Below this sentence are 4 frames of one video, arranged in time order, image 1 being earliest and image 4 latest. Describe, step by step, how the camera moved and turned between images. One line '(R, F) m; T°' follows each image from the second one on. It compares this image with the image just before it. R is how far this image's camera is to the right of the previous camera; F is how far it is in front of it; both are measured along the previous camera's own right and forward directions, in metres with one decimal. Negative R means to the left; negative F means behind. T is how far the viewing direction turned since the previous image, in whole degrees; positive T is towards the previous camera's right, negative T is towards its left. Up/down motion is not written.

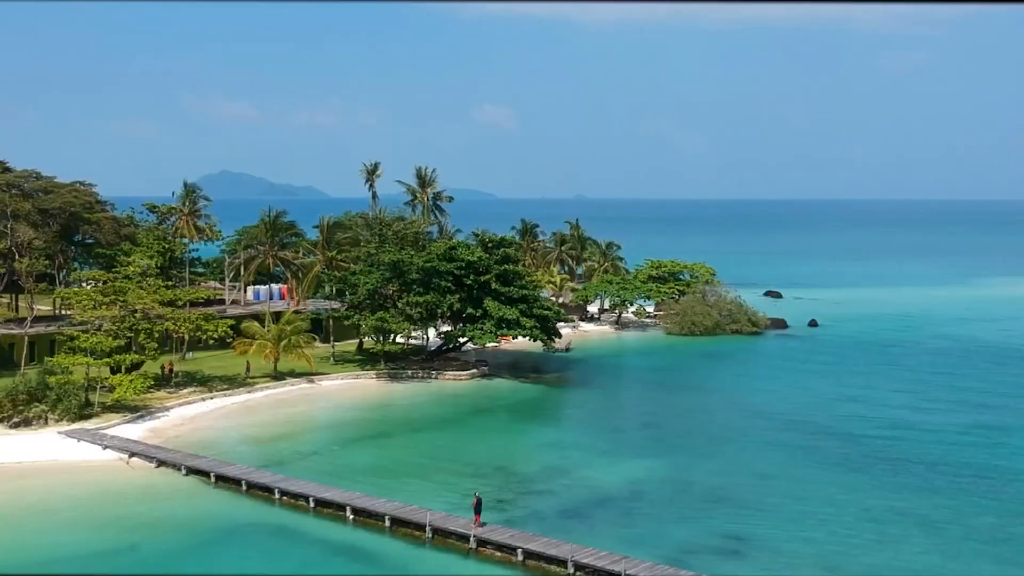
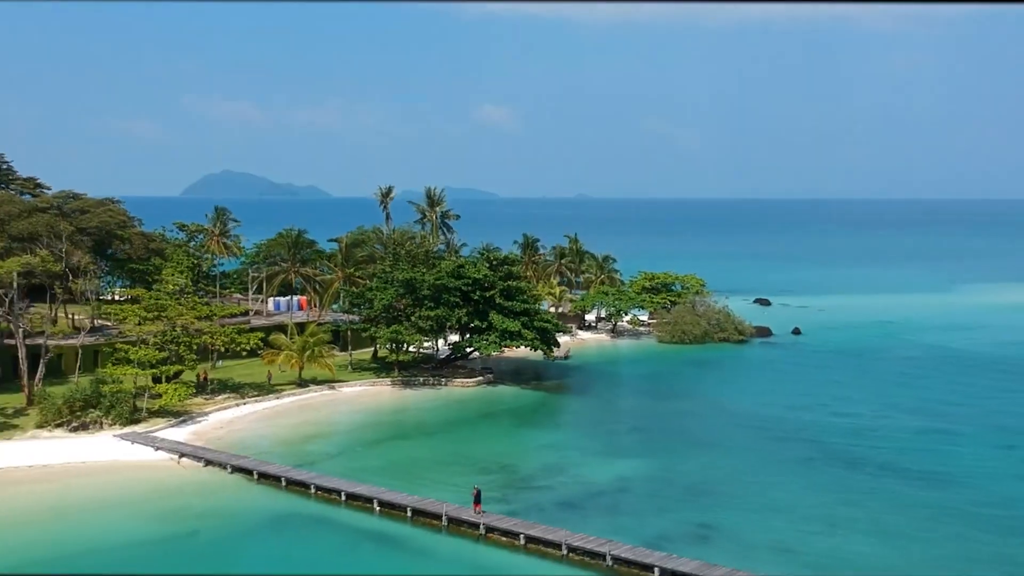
(-0.1, -3.0) m; 0°
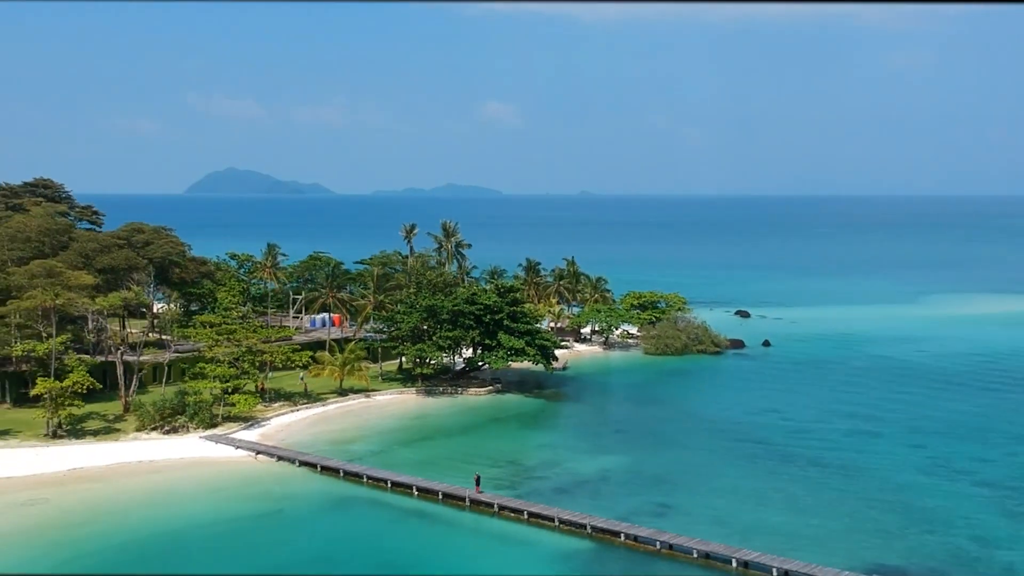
(-0.1, -6.6) m; 0°
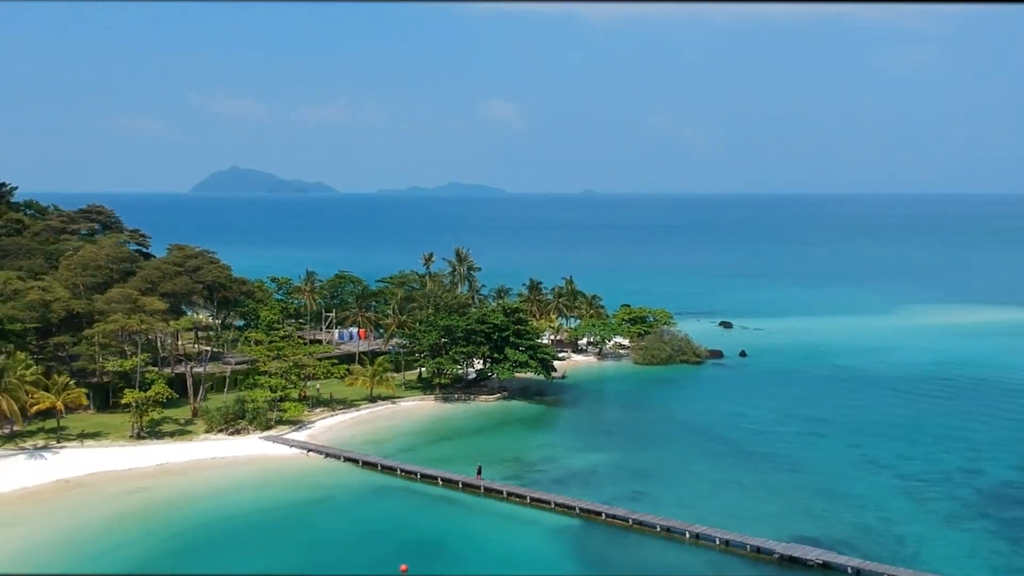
(-0.1, -6.8) m; 0°
